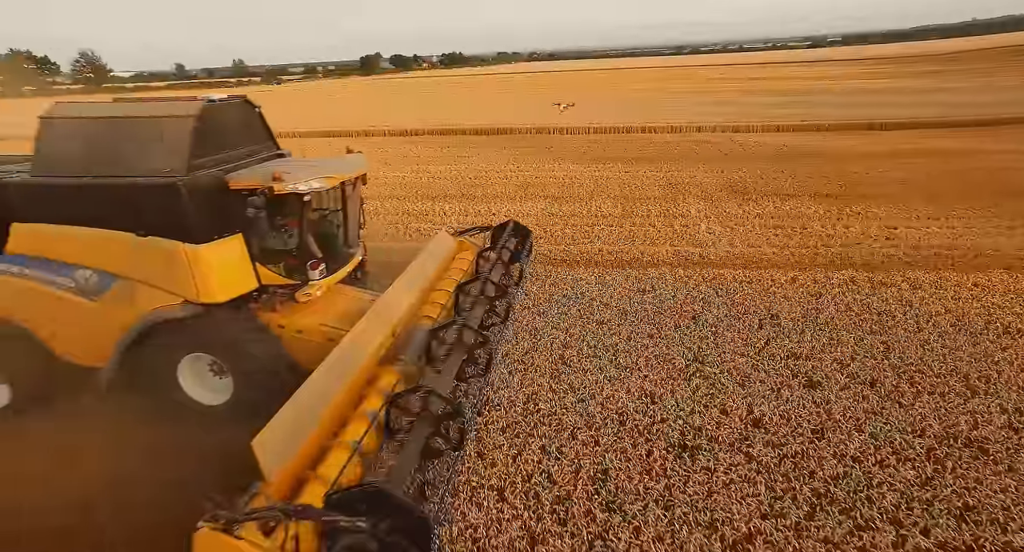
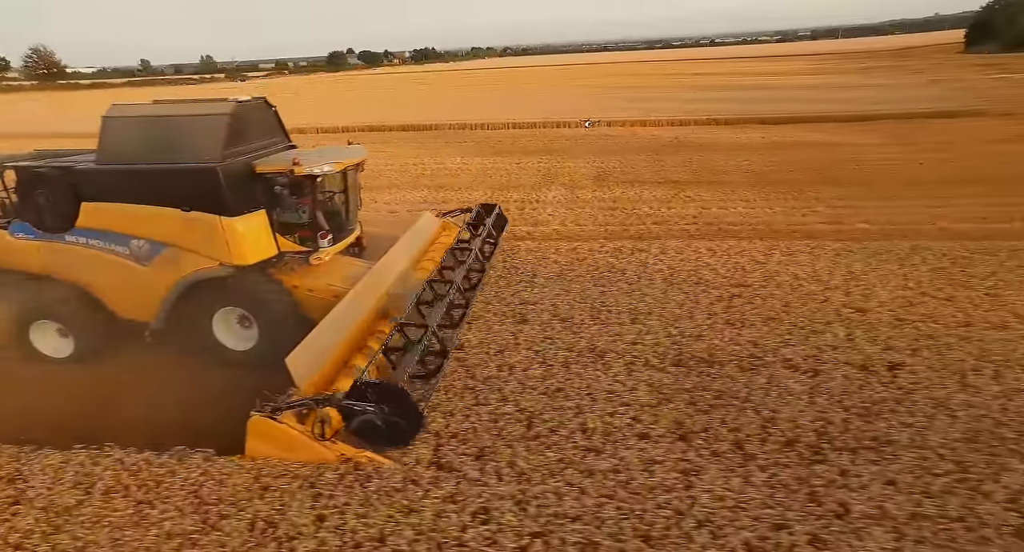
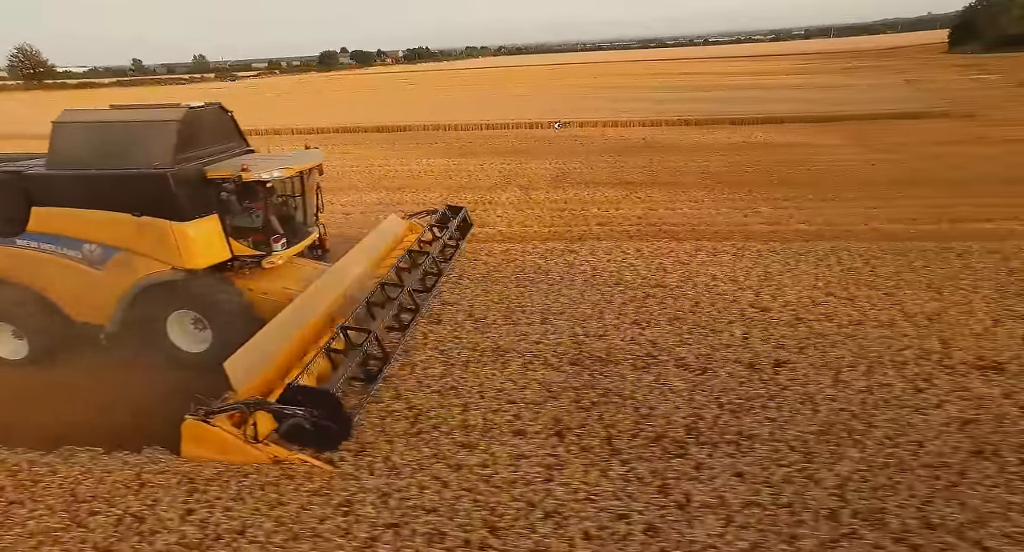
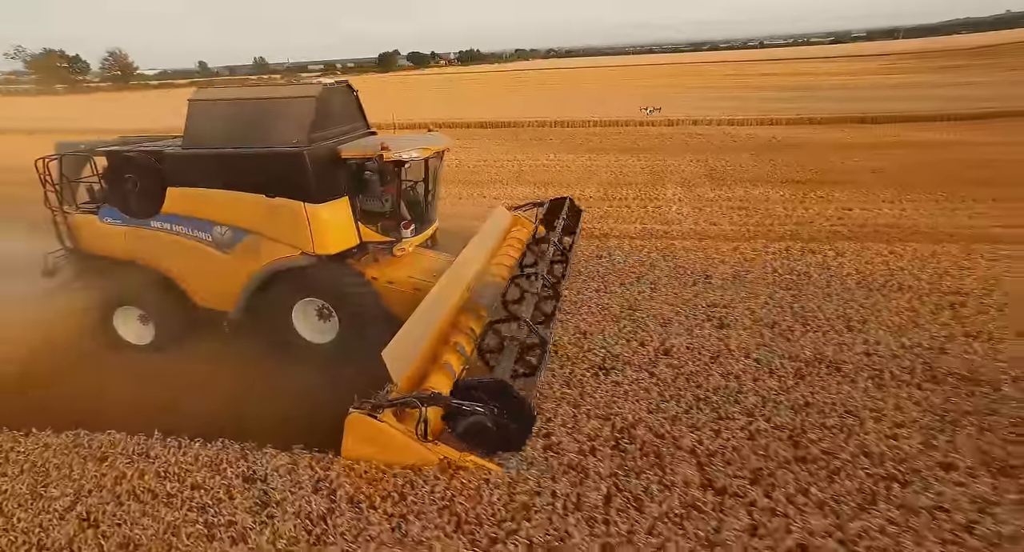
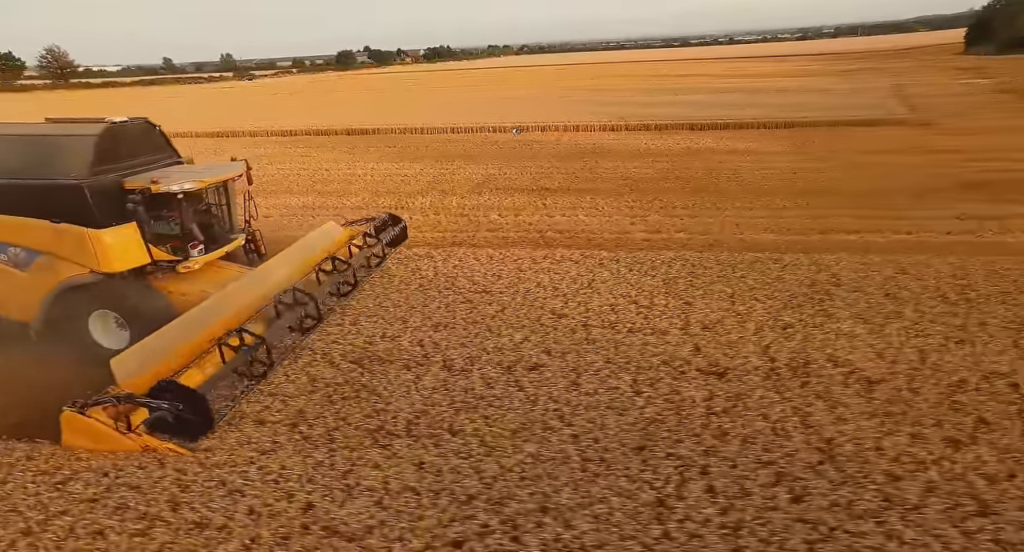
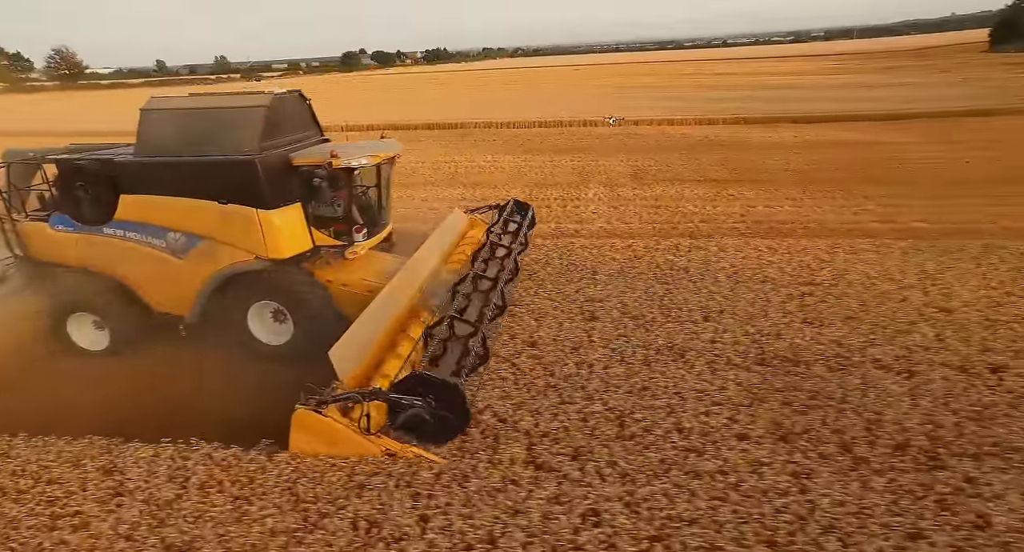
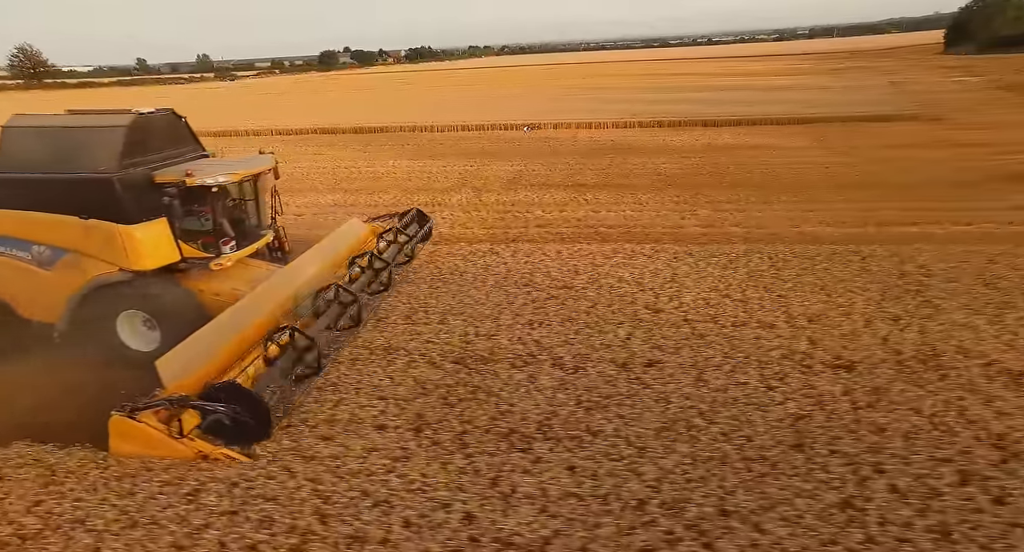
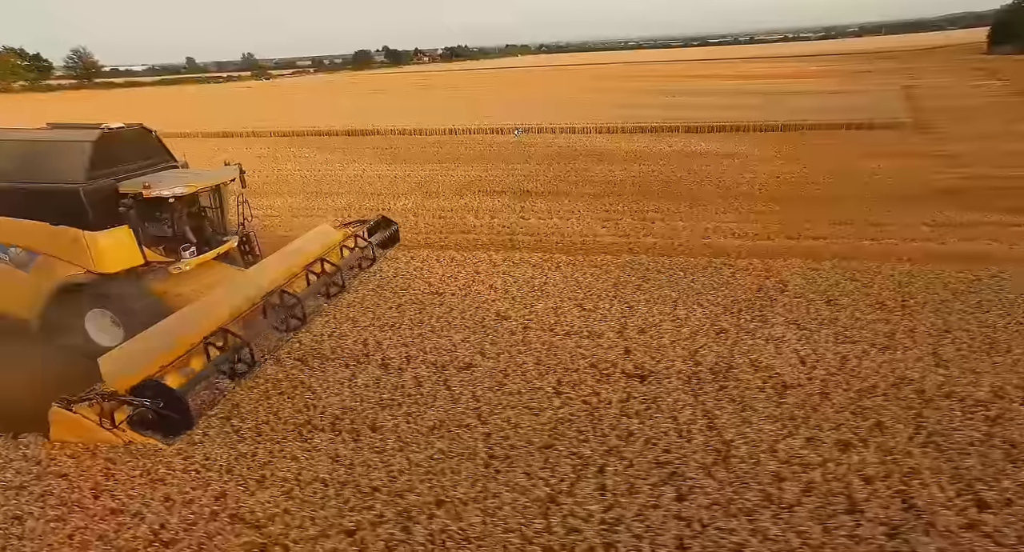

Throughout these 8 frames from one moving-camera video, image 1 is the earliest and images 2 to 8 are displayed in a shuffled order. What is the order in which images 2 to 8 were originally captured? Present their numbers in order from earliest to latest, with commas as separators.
4, 6, 2, 3, 7, 5, 8
